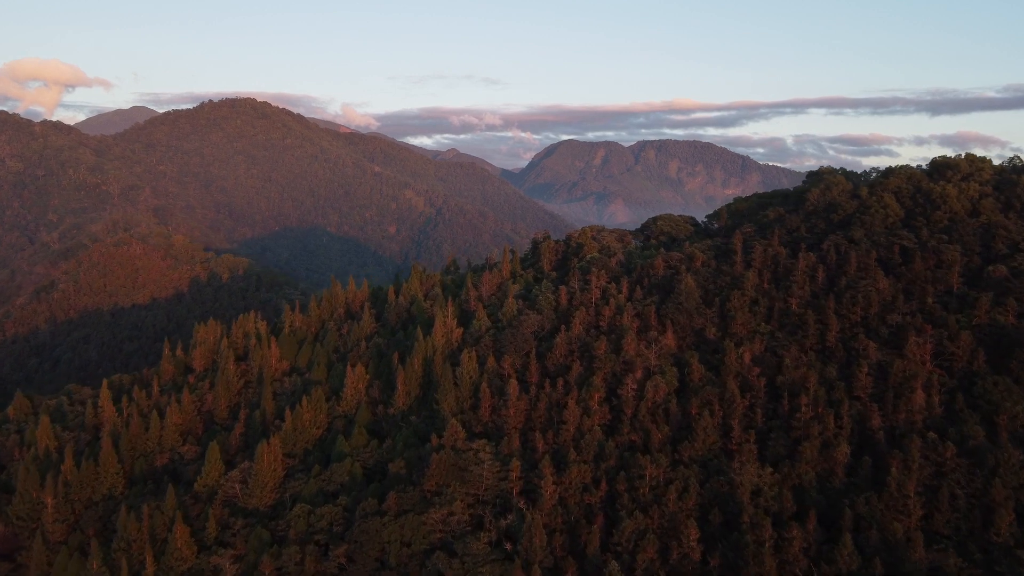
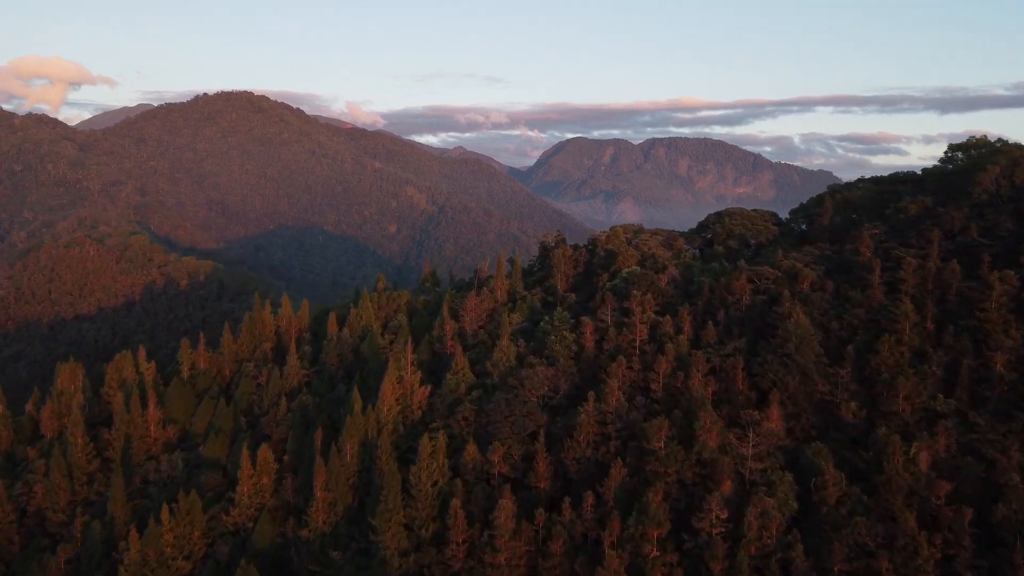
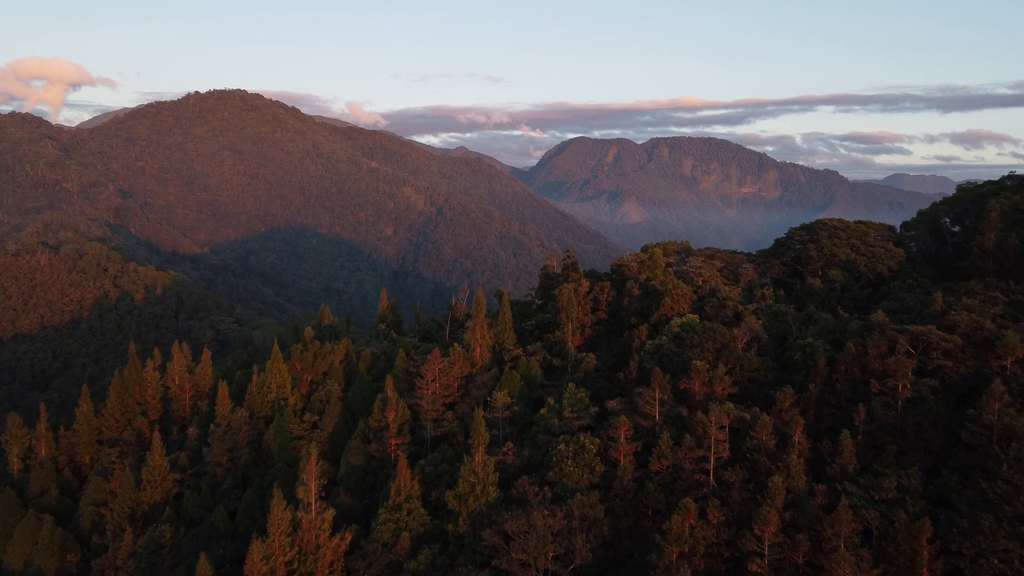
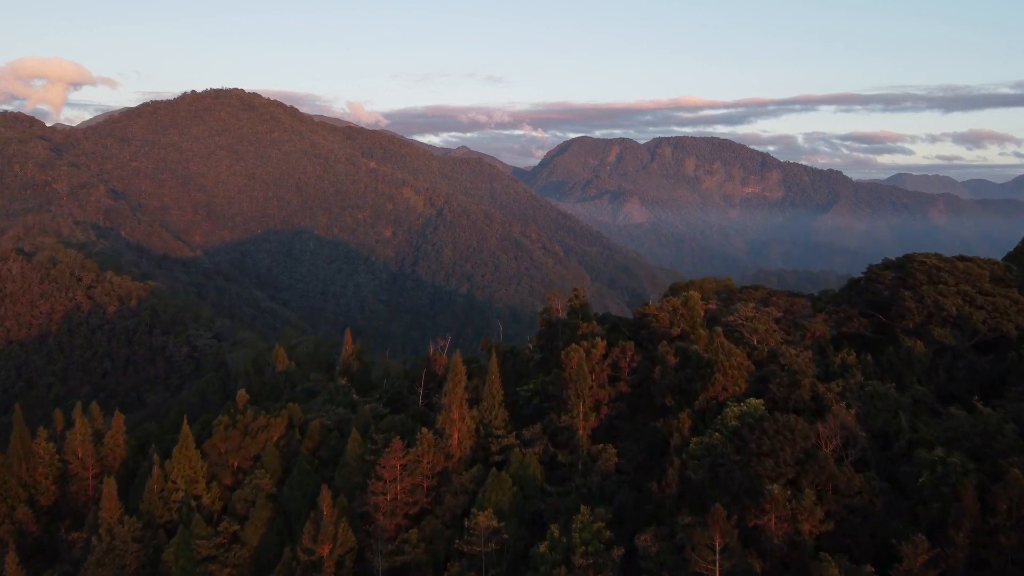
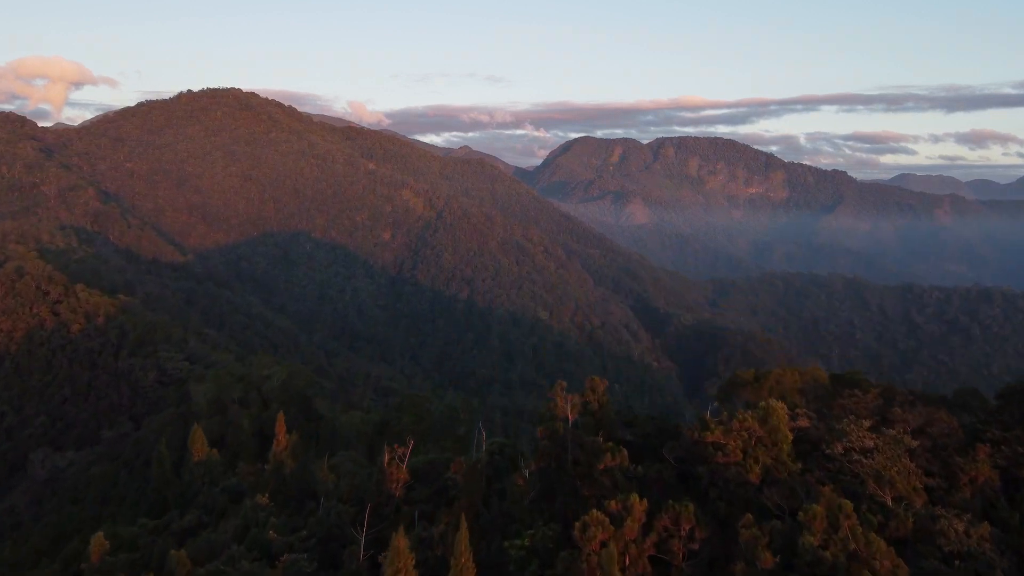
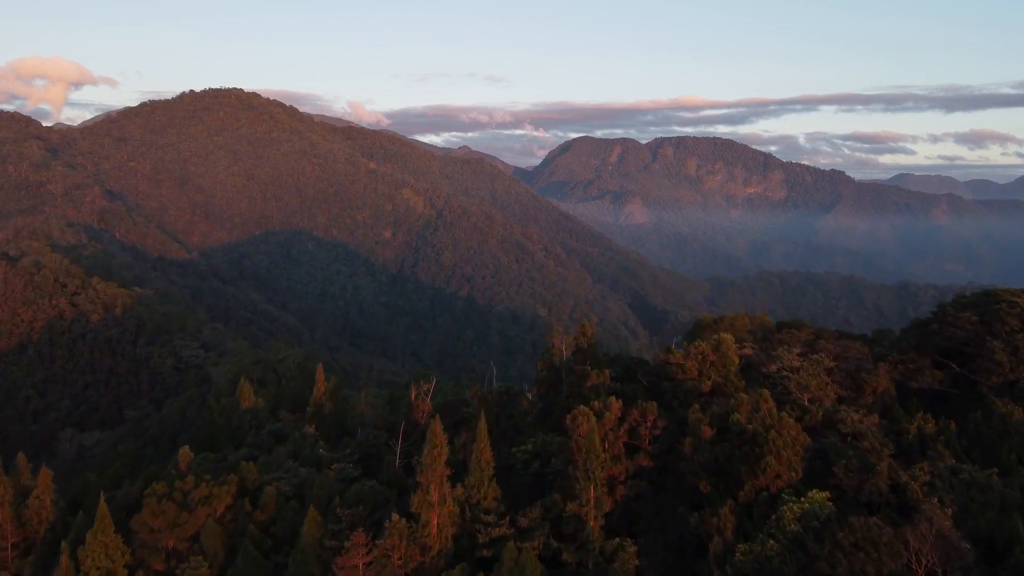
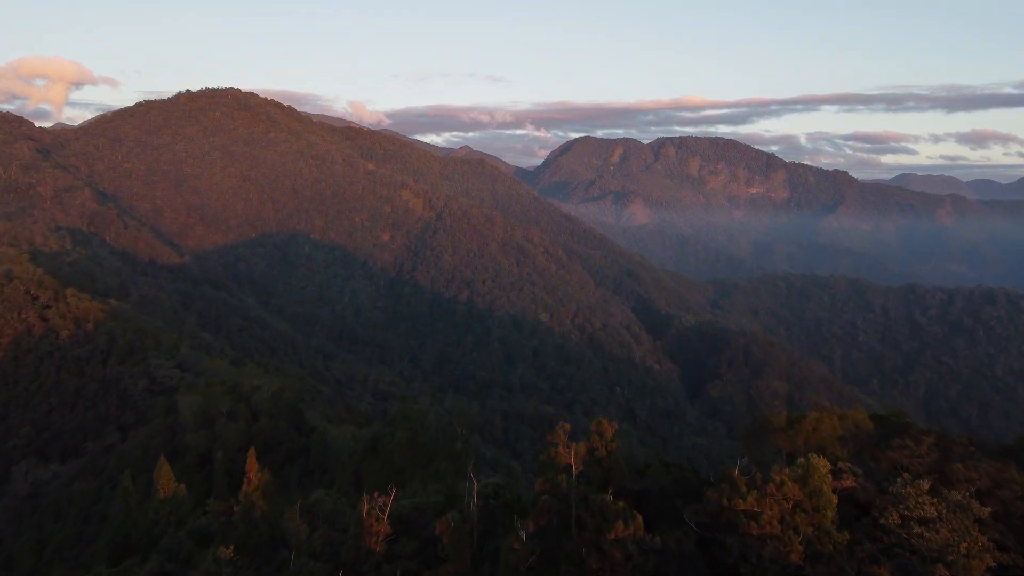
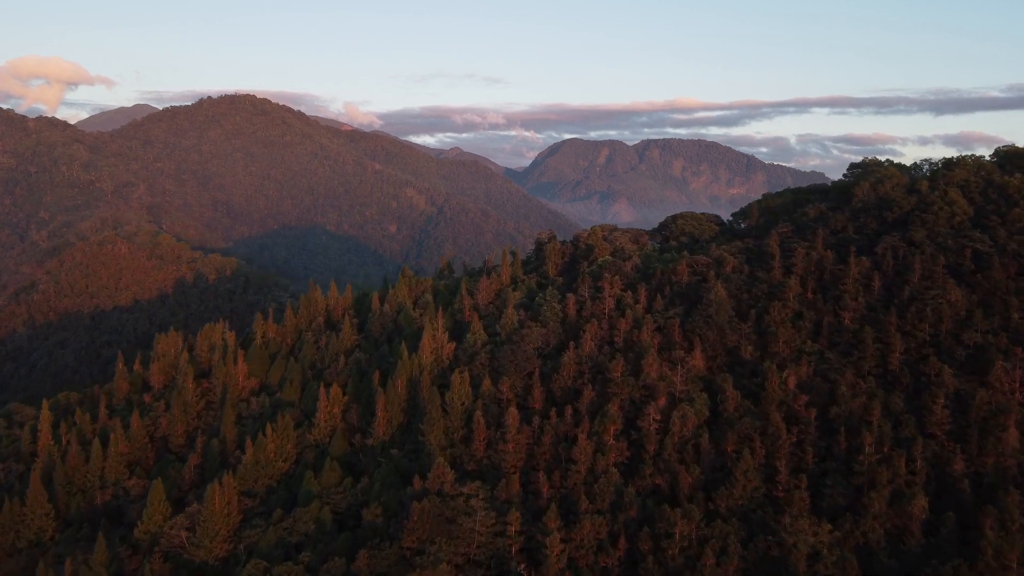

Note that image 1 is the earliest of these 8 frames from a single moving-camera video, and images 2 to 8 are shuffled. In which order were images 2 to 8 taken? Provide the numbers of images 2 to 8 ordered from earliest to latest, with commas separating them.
8, 2, 3, 4, 6, 5, 7
